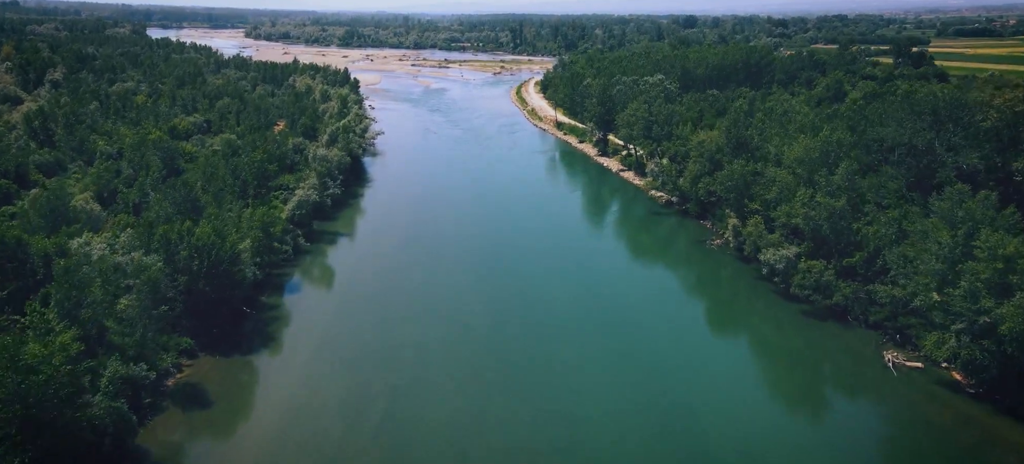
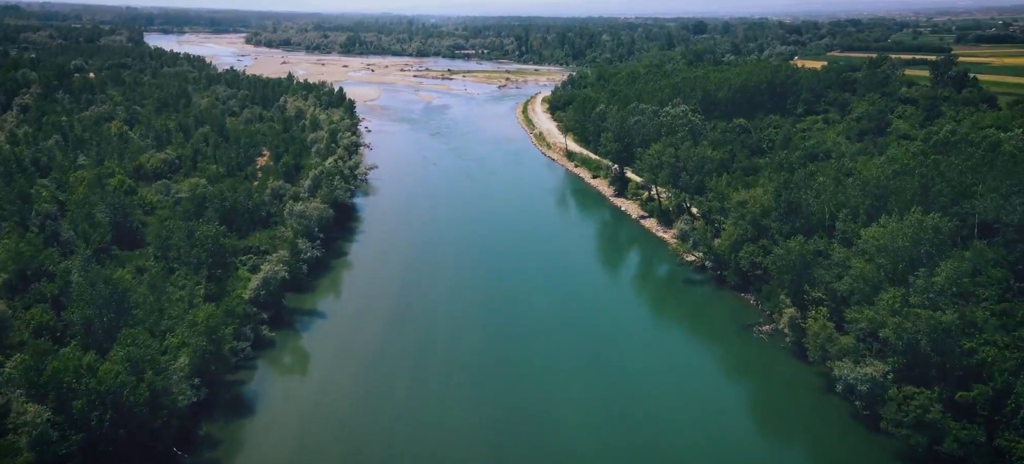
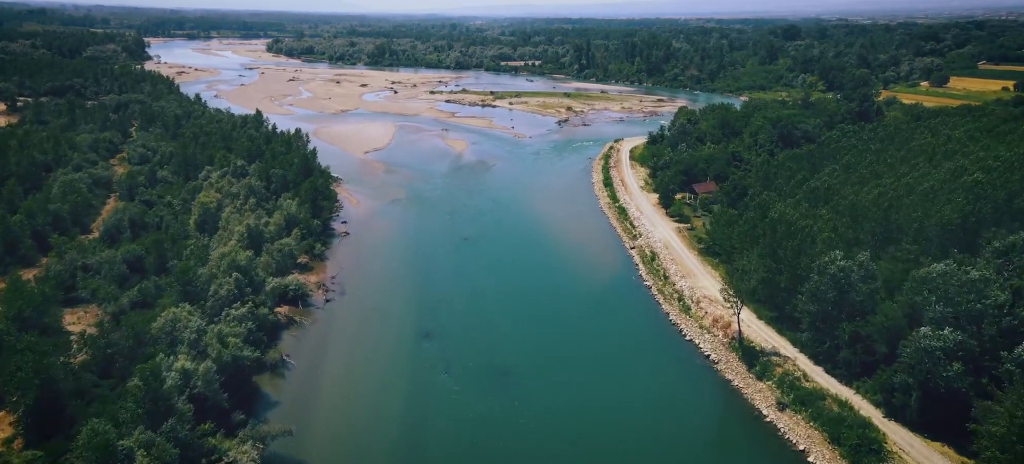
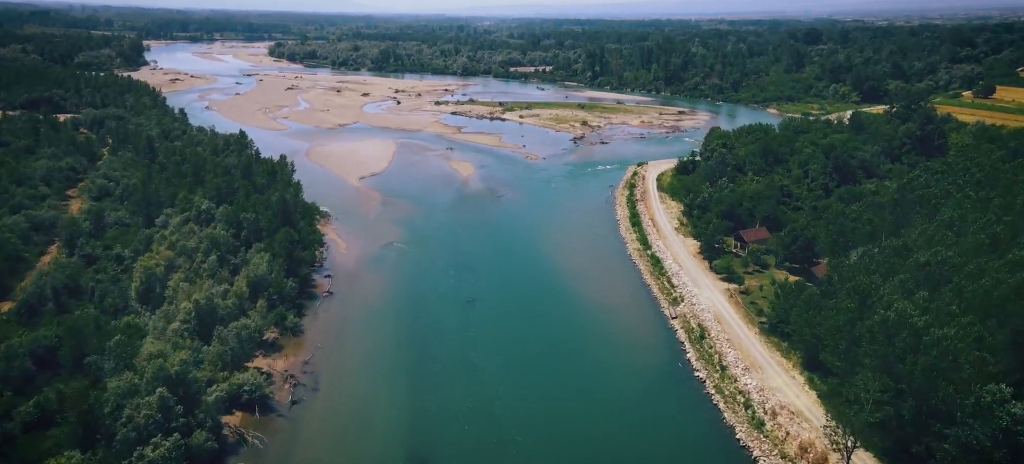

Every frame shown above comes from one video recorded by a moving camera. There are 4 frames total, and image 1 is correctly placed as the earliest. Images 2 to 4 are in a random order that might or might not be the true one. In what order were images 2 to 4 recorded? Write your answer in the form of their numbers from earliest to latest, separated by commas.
2, 3, 4
